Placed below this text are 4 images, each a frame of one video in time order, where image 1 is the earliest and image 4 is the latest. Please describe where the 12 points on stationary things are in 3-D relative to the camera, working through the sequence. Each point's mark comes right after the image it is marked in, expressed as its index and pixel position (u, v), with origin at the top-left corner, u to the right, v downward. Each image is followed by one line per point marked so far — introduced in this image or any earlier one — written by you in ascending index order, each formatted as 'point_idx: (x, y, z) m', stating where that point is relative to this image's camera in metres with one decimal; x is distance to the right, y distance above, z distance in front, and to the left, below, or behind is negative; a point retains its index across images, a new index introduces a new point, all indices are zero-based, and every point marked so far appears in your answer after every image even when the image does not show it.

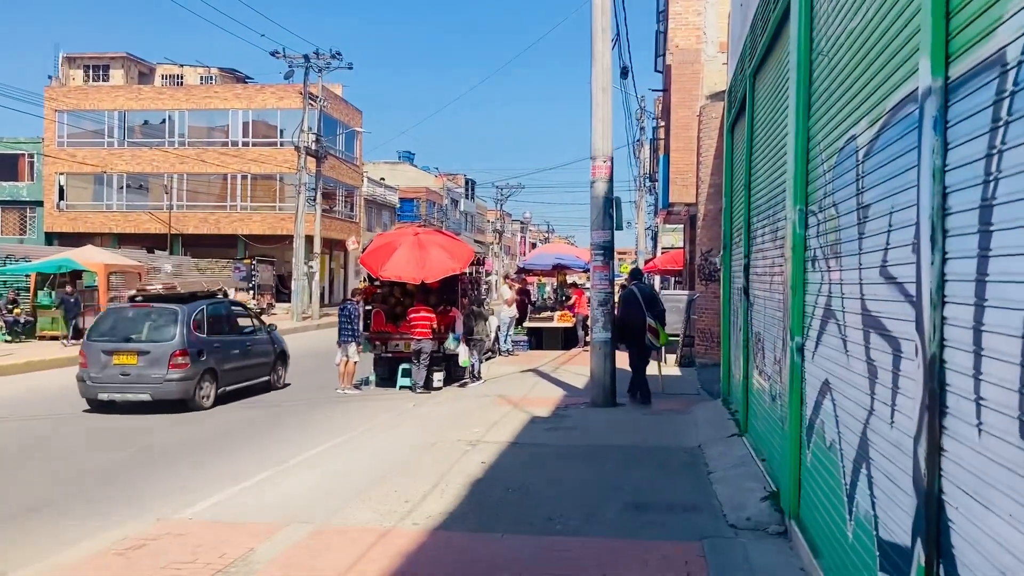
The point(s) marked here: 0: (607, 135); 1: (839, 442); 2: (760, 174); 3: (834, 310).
0: (+1.1, +1.7, +10.7) m
1: (+1.4, -0.7, +4.0) m
2: (+1.9, +0.9, +7.4) m
3: (+1.4, -0.1, +4.2) m
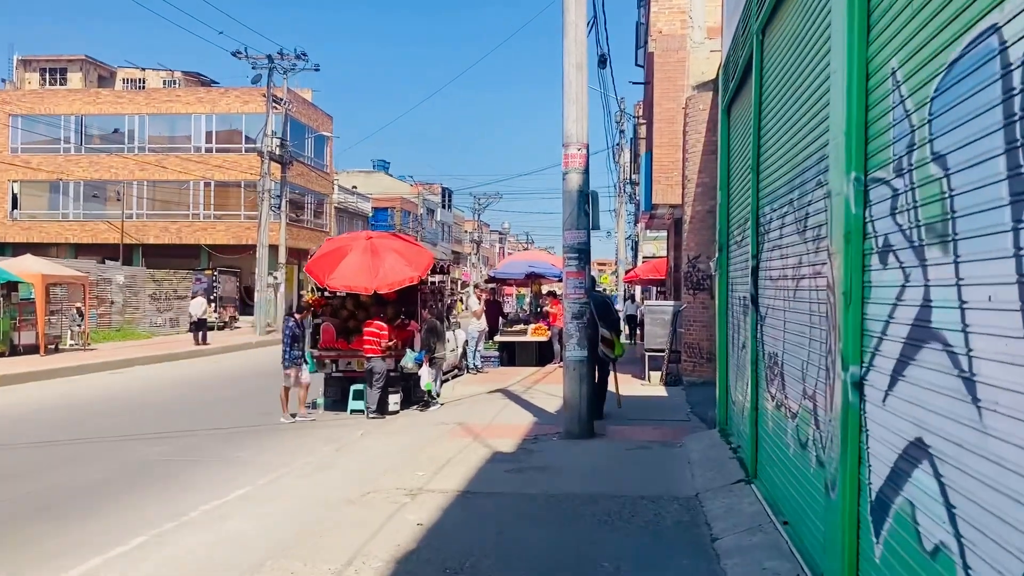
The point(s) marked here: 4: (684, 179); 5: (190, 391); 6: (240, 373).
0: (+0.7, +1.6, +9.1) m
1: (+1.1, -0.7, +2.4) m
2: (+1.6, +0.8, +5.8) m
3: (+1.2, -0.1, +2.6) m
4: (+2.7, +1.7, +14.8) m
5: (-5.5, -1.8, +16.2) m
6: (-5.6, -1.8, +19.6) m
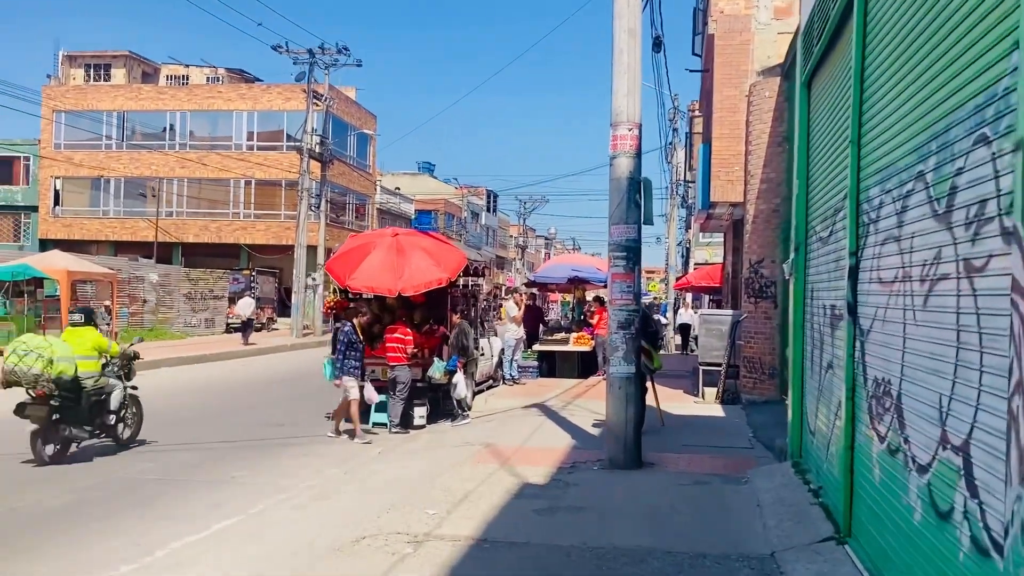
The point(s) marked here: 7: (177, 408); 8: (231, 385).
0: (+1.0, +1.6, +7.8) m
1: (+1.1, -0.7, +1.1) m
2: (+1.8, +0.8, +4.5) m
3: (+1.2, -0.1, +1.3) m
4: (+3.3, +1.6, +13.4) m
5: (-4.9, -1.7, +15.2) m
6: (-4.8, -1.8, +18.6) m
7: (-4.8, -1.7, +13.5) m
8: (-5.1, -1.8, +17.3) m
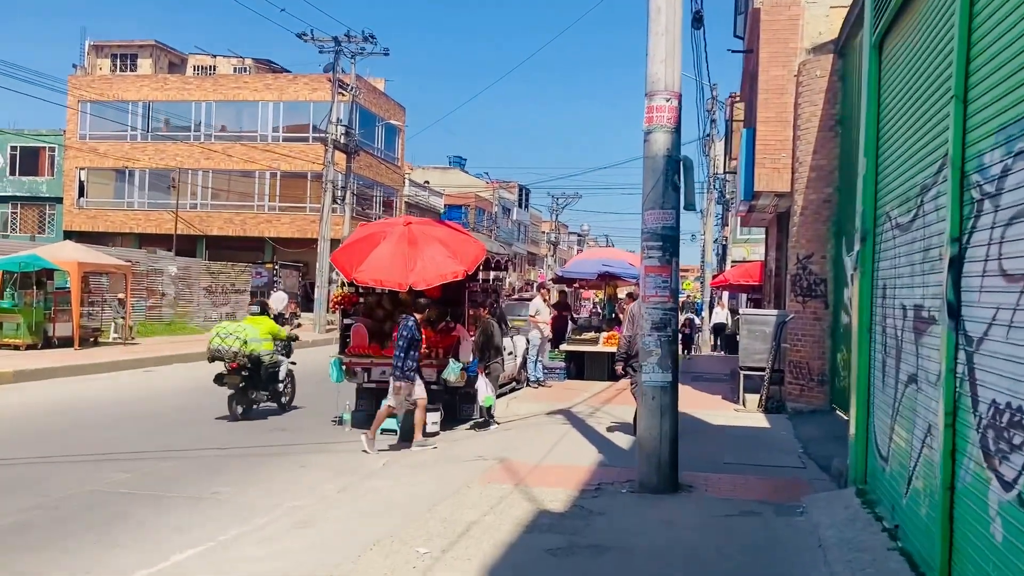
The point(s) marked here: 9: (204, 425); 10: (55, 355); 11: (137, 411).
0: (+1.1, +1.6, +6.8) m
1: (+1.0, -0.6, 0.0) m
2: (+1.8, +0.8, +3.4) m
3: (+1.1, -0.1, +0.2) m
4: (+3.6, +1.6, +12.2) m
5: (-4.5, -1.6, +14.3) m
6: (-4.4, -1.6, +17.7) m
7: (-4.5, -1.6, +12.7) m
8: (-4.7, -1.6, +16.4) m
9: (-3.7, -1.6, +11.3) m
10: (-9.1, -1.3, +19.0) m
11: (-4.9, -1.6, +12.4) m
